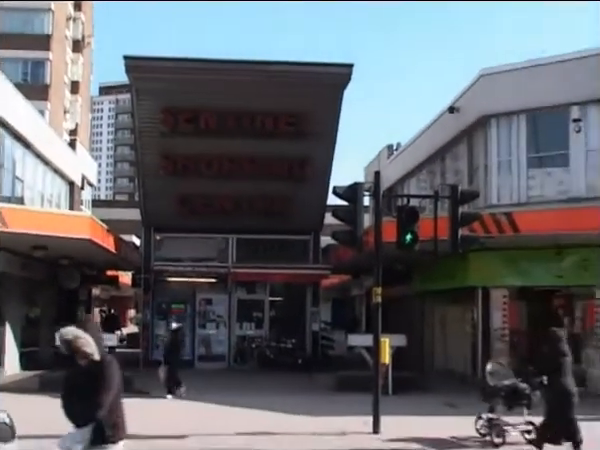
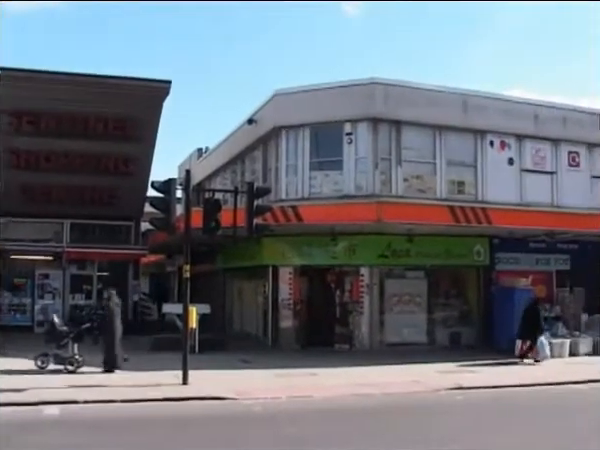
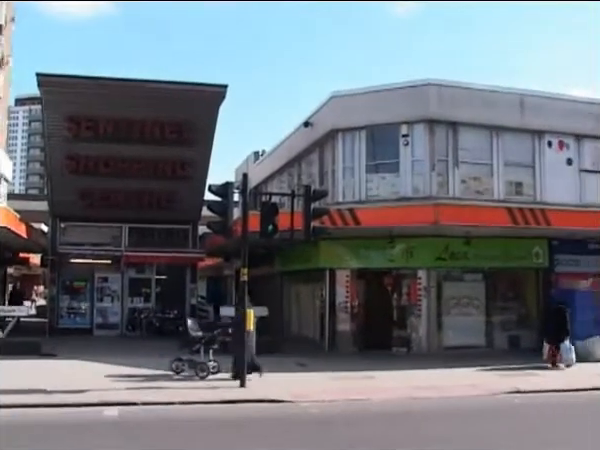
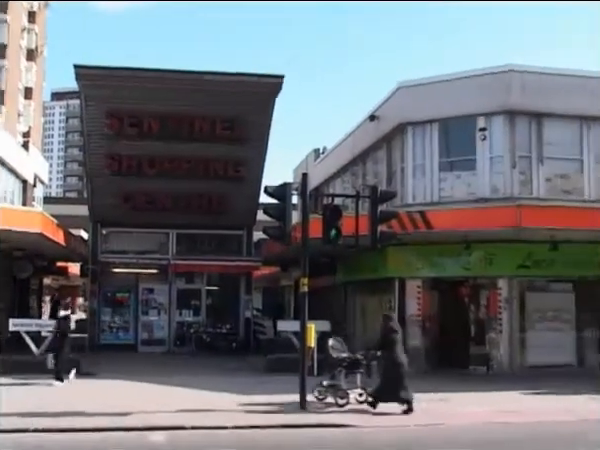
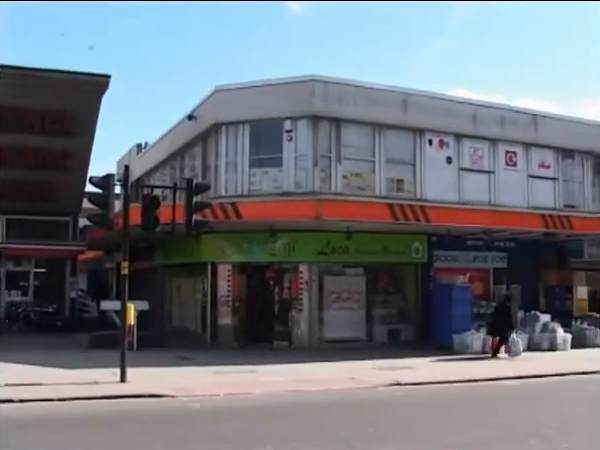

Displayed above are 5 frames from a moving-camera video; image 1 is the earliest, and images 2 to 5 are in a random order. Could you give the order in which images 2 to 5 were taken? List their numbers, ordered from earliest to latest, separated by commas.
4, 3, 2, 5
